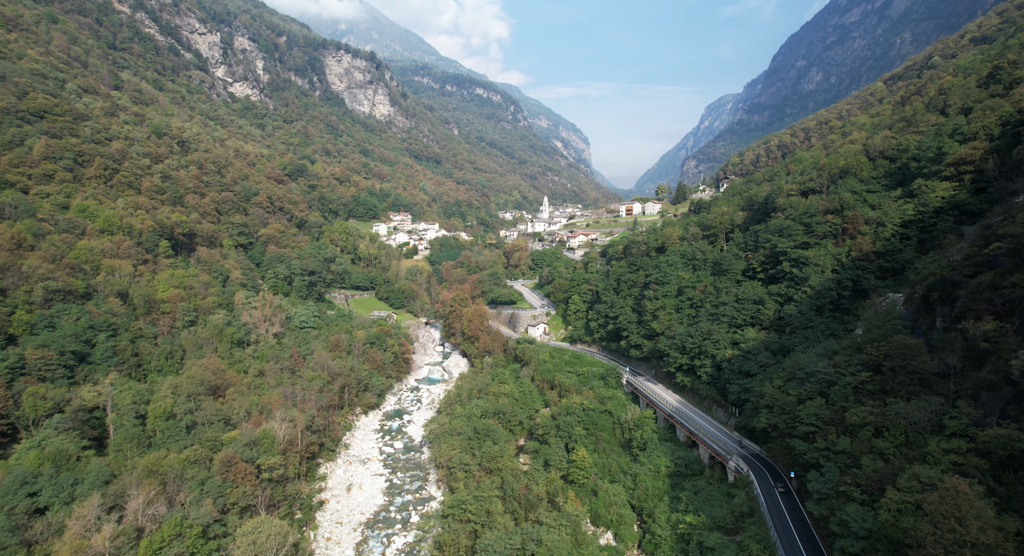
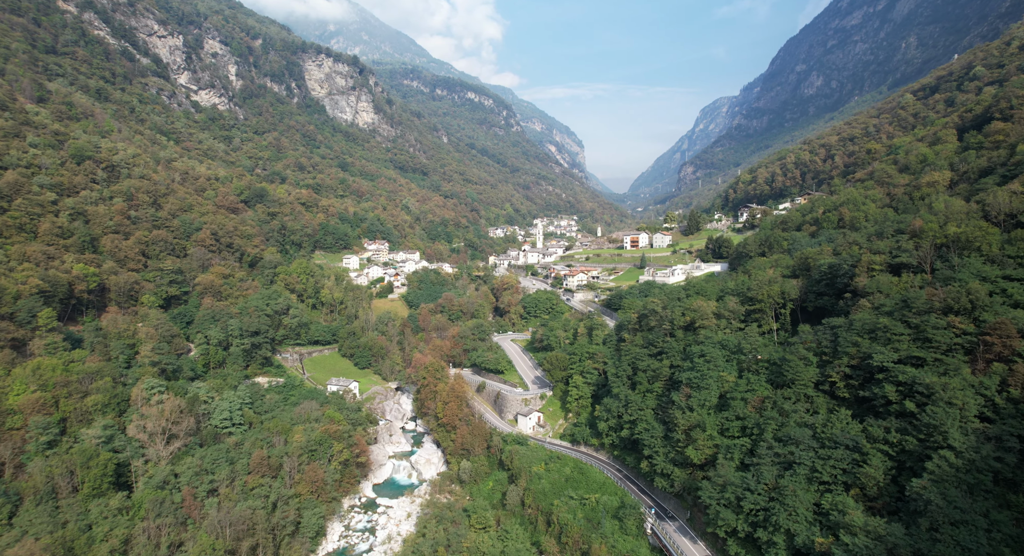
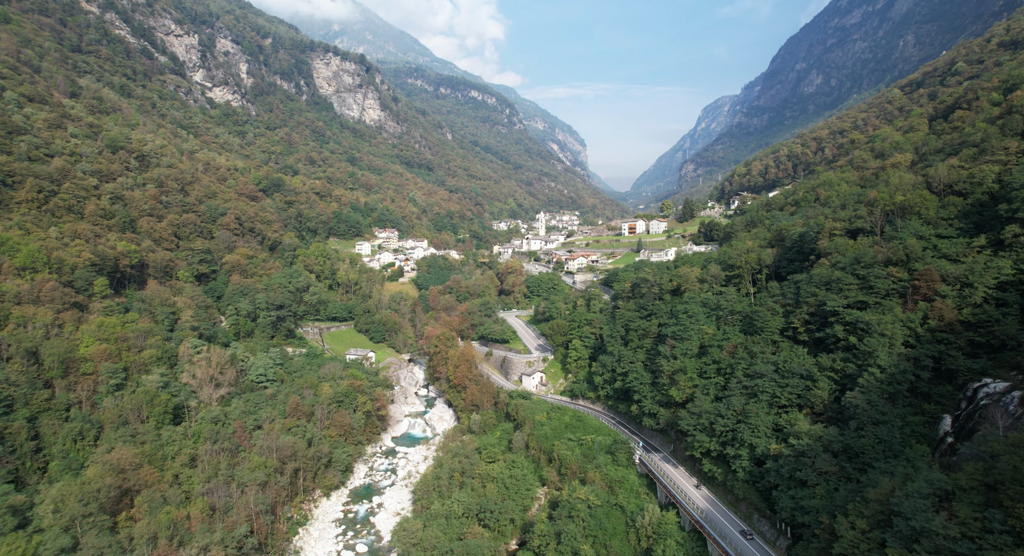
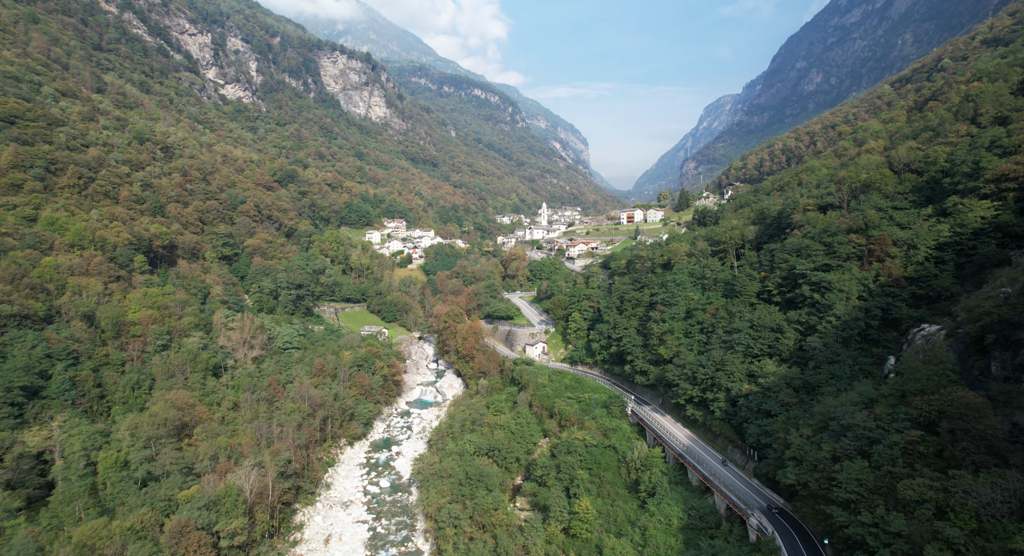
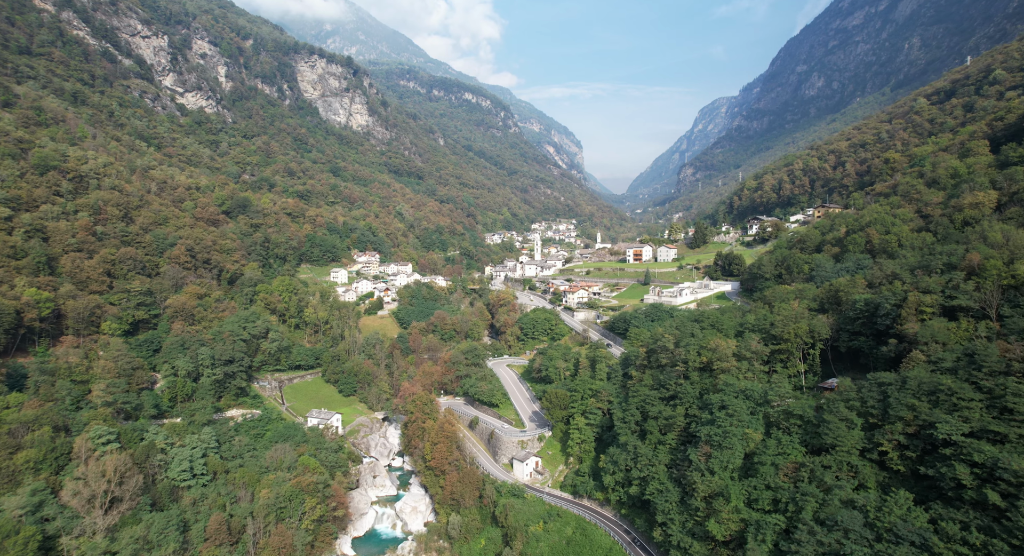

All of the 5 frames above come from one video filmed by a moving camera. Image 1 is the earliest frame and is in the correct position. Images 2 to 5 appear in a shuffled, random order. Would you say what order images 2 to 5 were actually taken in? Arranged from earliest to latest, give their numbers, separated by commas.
4, 3, 2, 5
